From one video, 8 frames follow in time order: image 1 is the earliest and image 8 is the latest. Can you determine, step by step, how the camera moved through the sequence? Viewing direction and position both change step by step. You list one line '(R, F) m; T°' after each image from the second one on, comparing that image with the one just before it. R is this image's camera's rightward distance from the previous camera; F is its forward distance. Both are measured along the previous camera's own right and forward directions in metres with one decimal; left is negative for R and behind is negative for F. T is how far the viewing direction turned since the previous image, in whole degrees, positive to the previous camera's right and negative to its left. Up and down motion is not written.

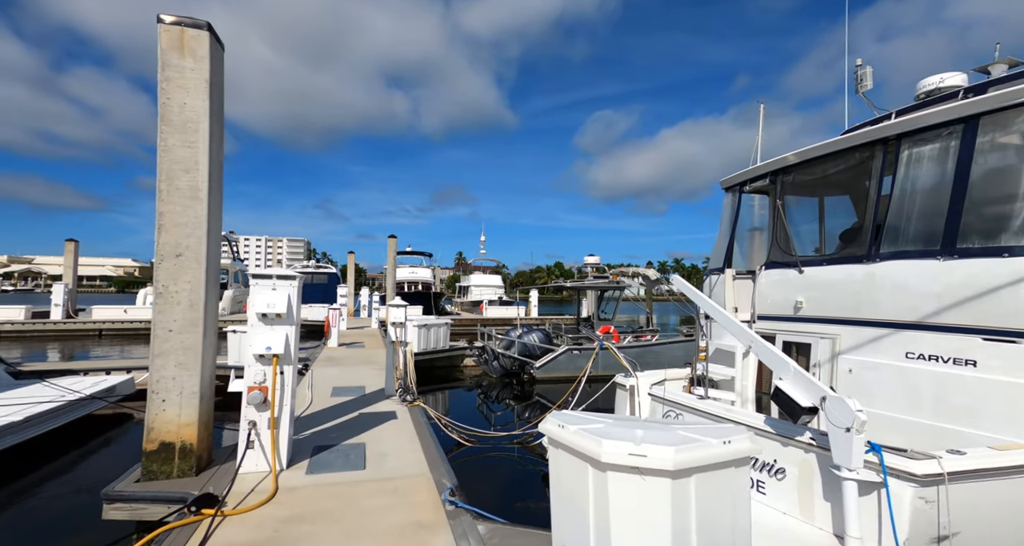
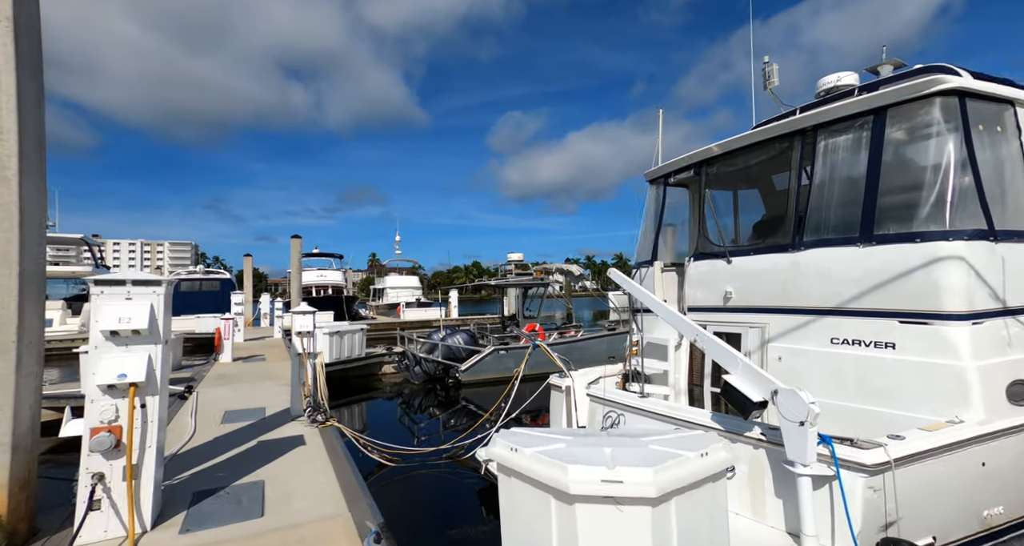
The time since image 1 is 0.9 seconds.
(-0.1, +0.4) m; +10°
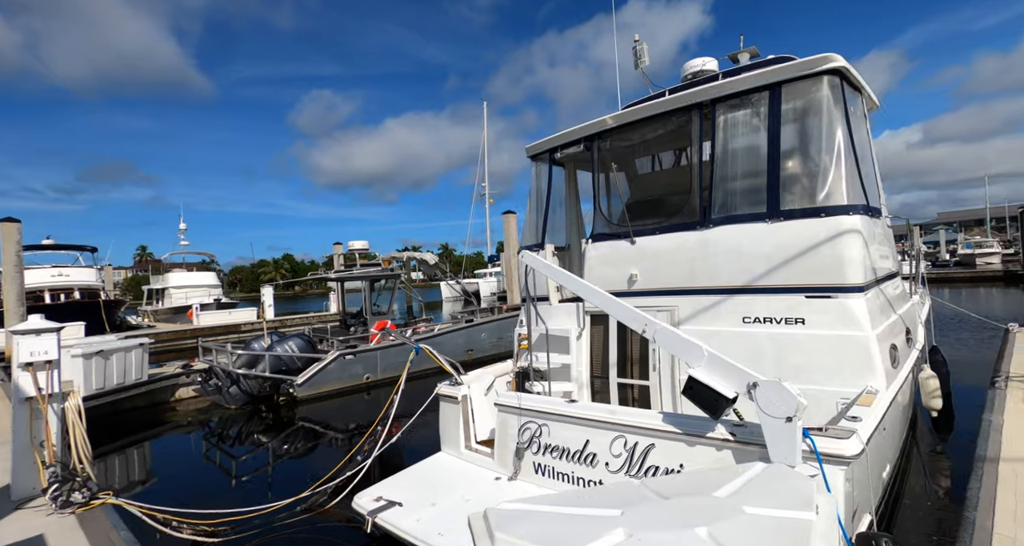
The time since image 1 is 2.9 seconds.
(-0.4, +0.9) m; +20°
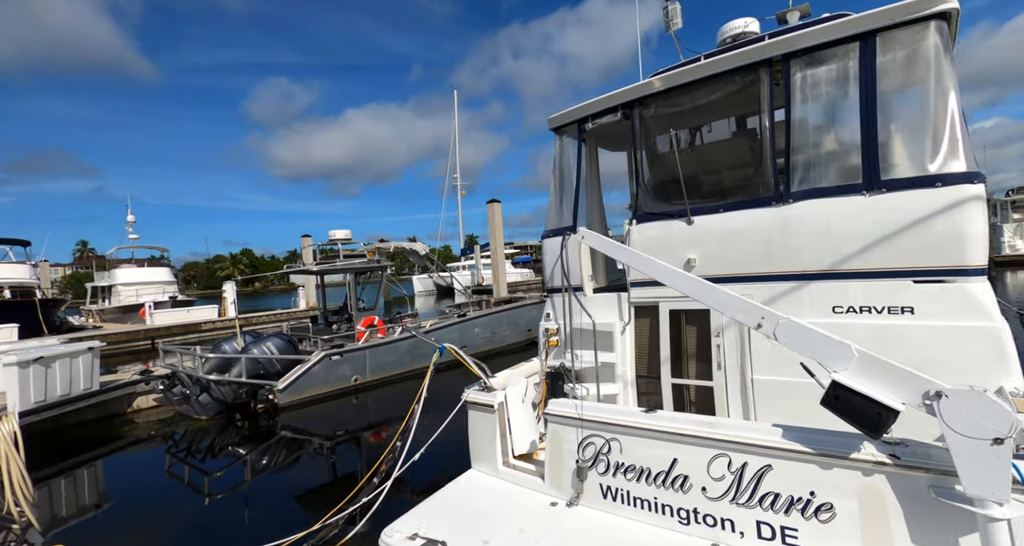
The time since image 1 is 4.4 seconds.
(-0.5, +0.6) m; +4°
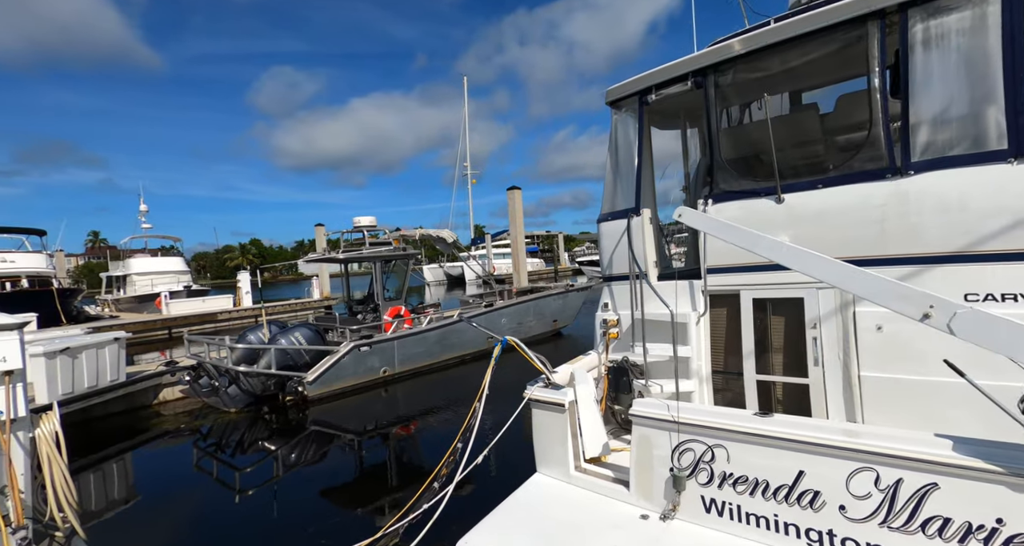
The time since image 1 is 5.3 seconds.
(-0.4, +0.3) m; -1°
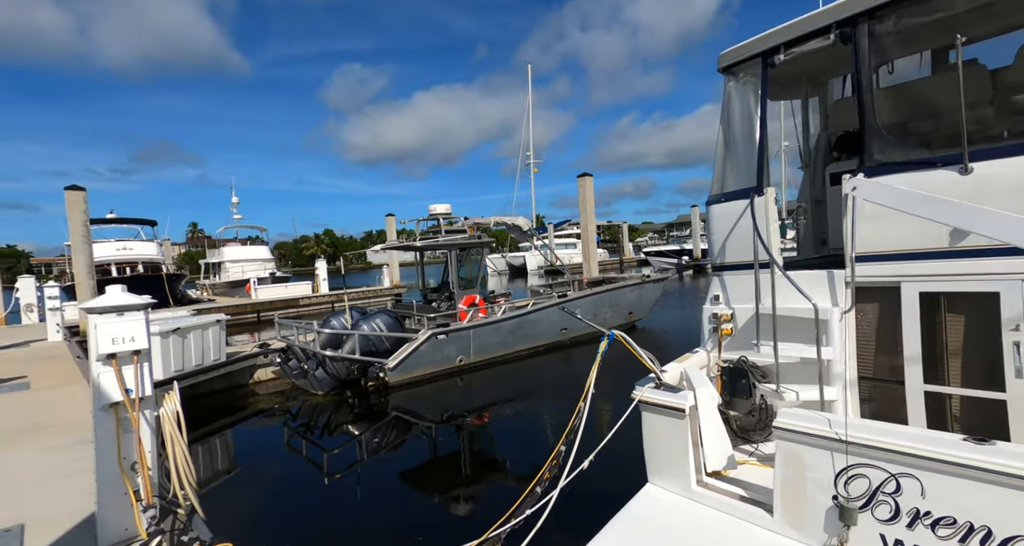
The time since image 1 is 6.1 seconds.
(-0.3, +0.3) m; -7°
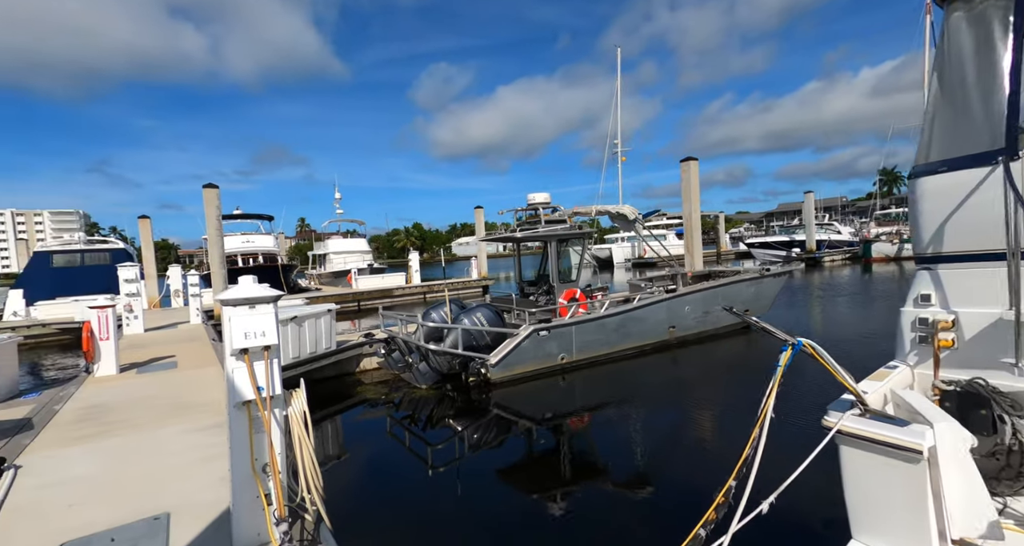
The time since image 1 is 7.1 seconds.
(-0.4, +0.5) m; -10°
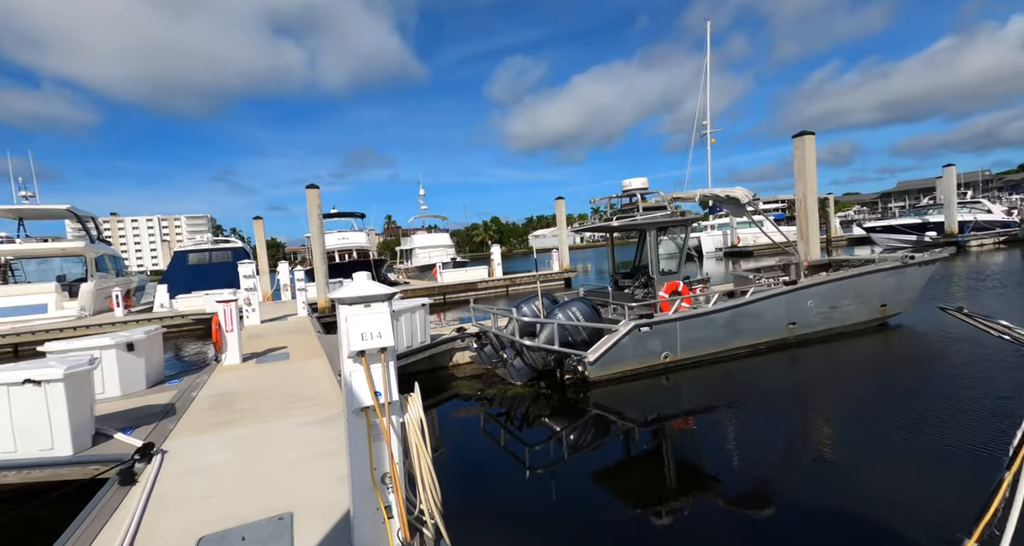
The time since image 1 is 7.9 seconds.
(-0.3, +0.5) m; -9°
